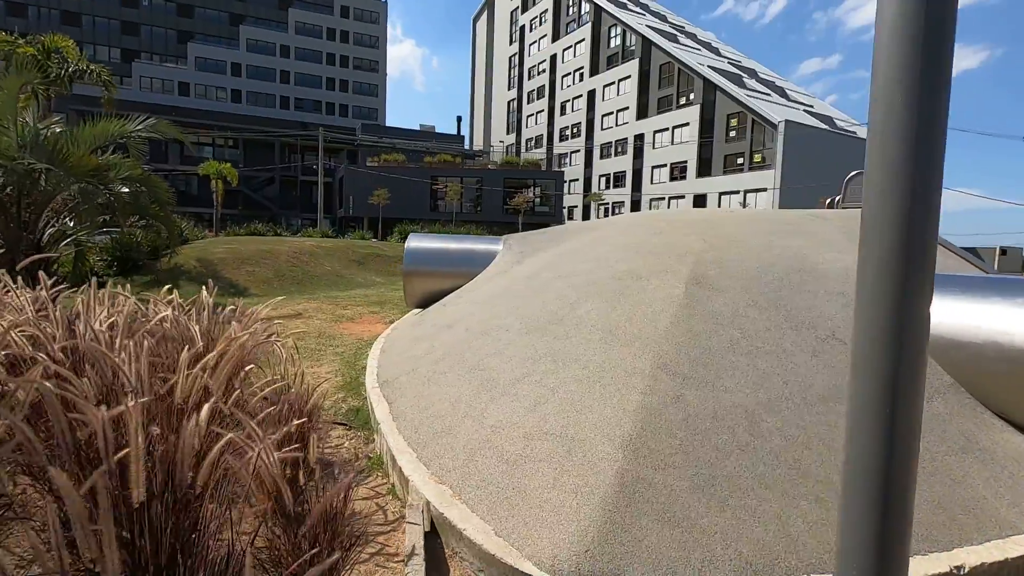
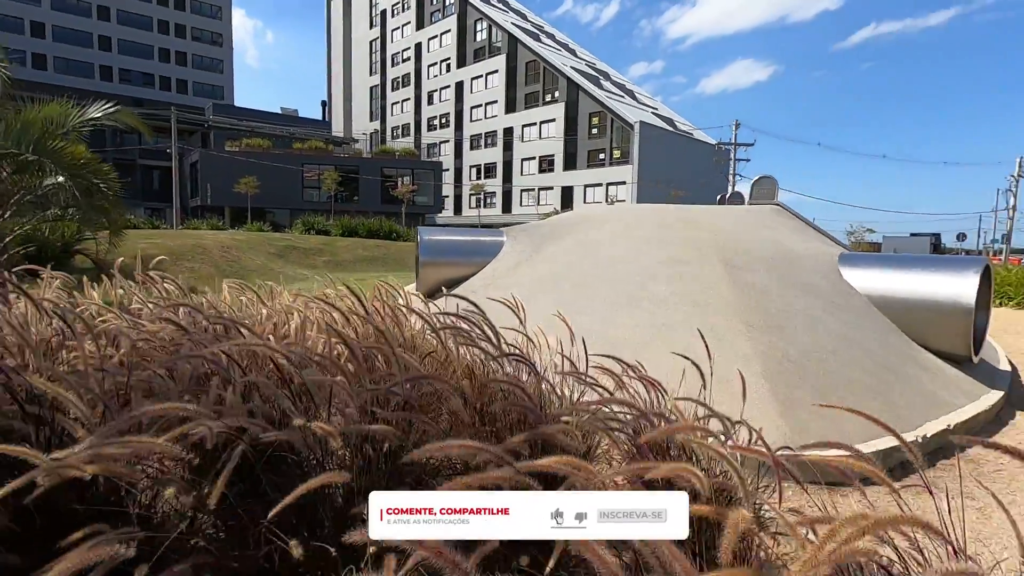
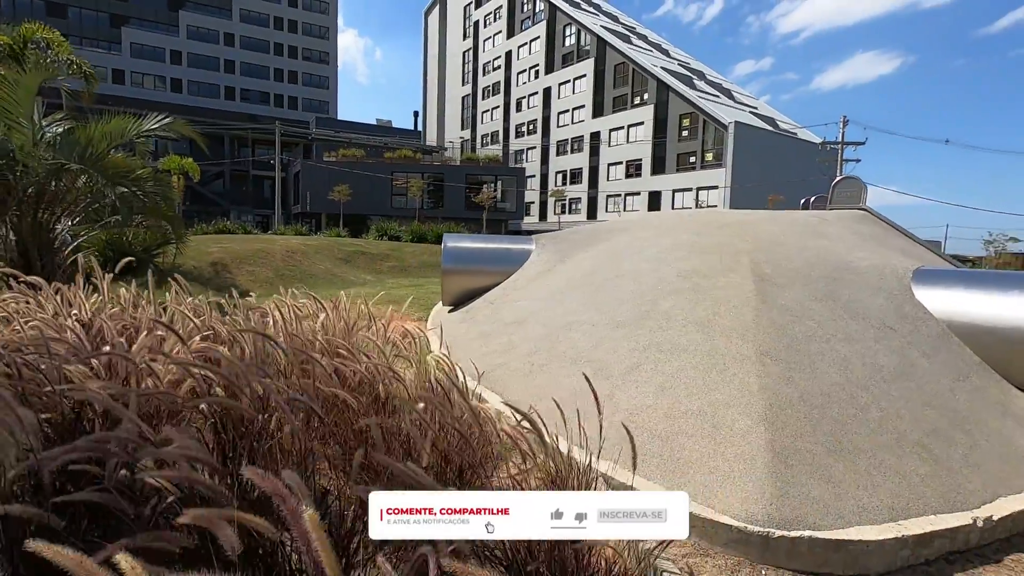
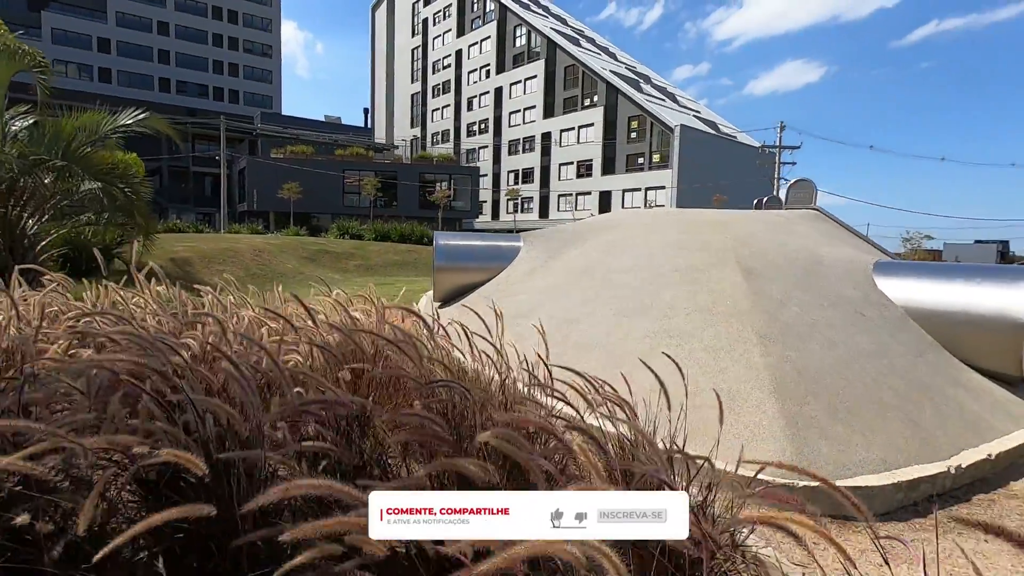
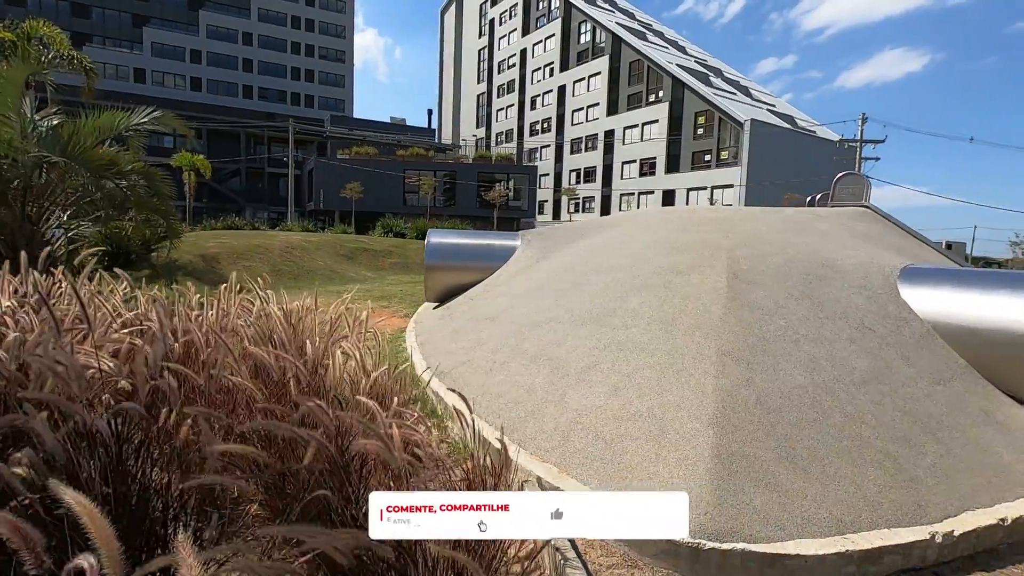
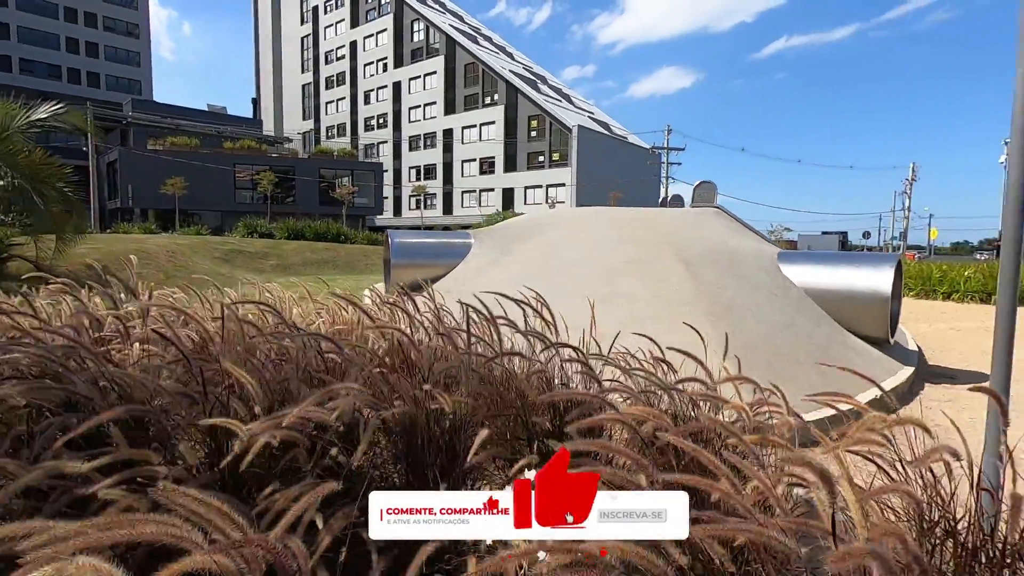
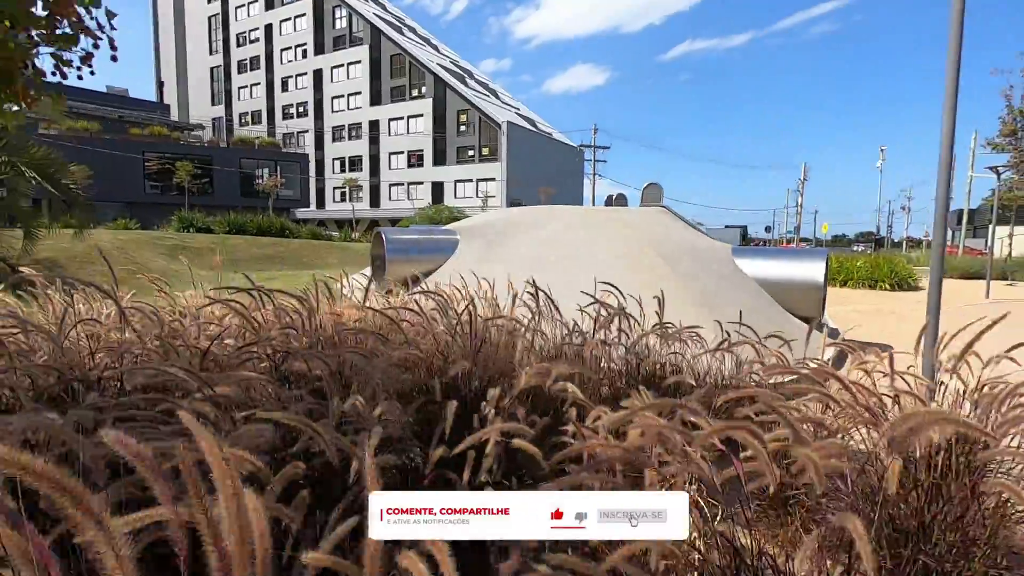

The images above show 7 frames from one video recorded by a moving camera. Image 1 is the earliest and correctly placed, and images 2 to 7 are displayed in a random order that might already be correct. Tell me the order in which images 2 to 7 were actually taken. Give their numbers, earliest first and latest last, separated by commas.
5, 3, 4, 2, 6, 7
